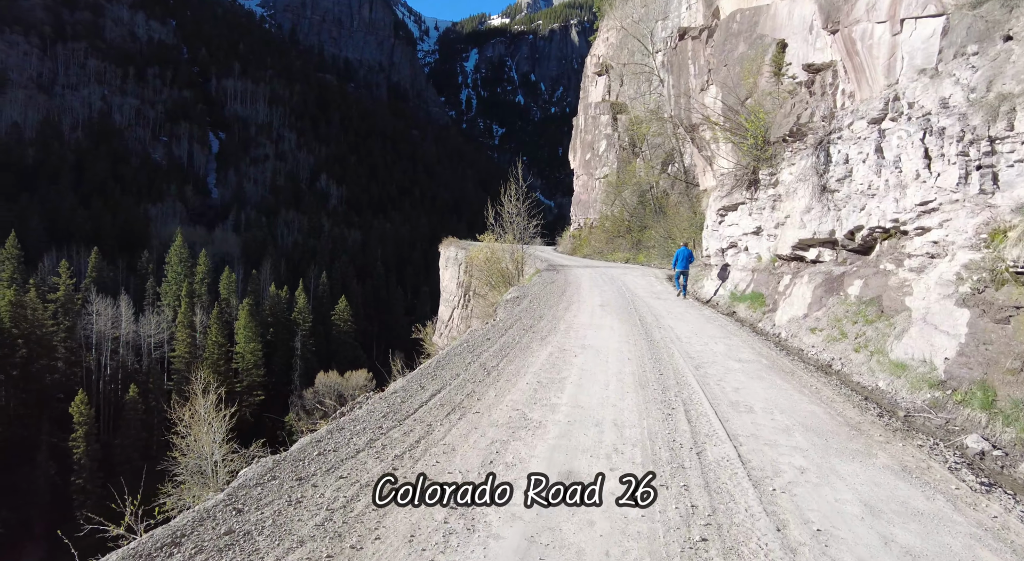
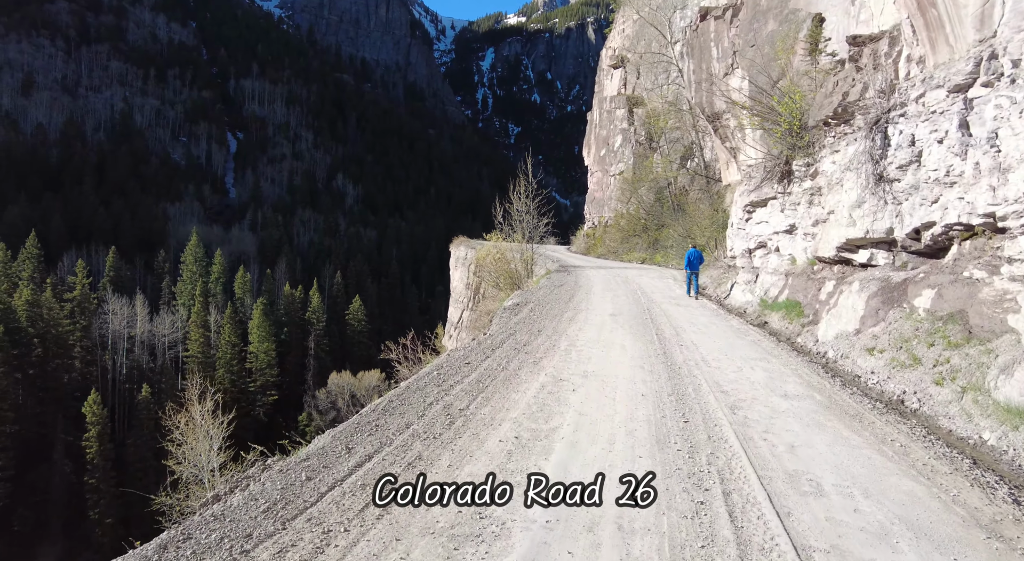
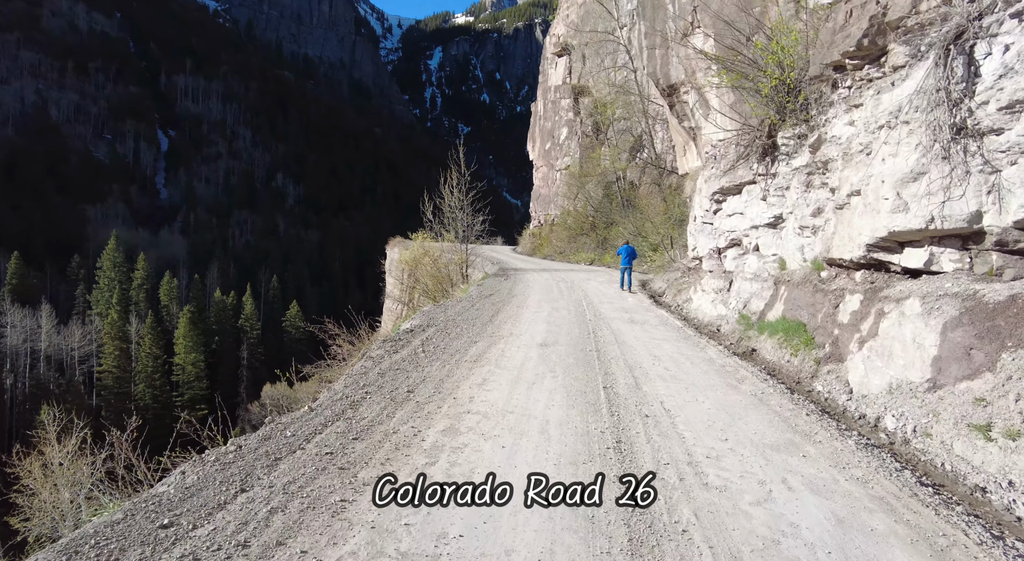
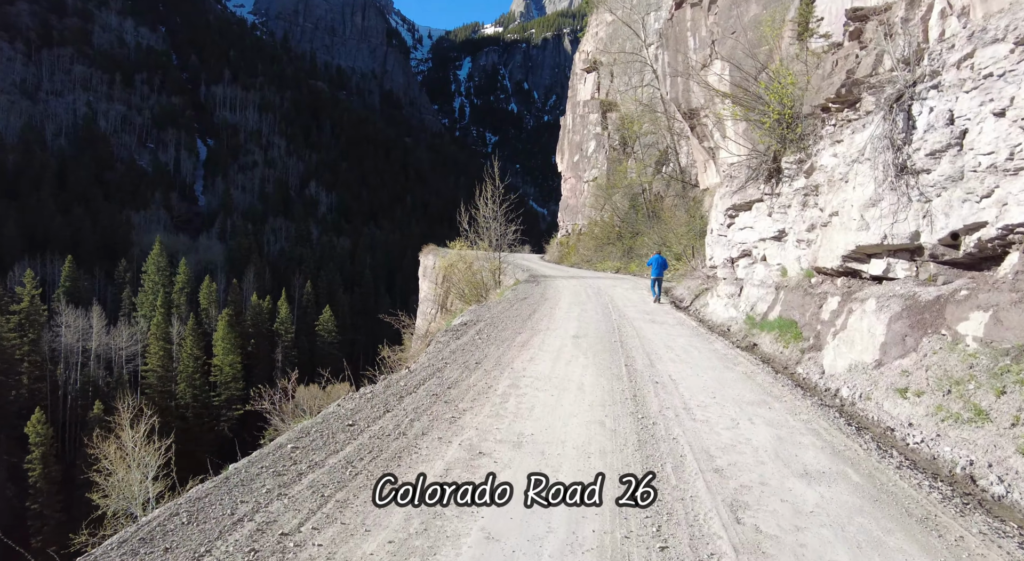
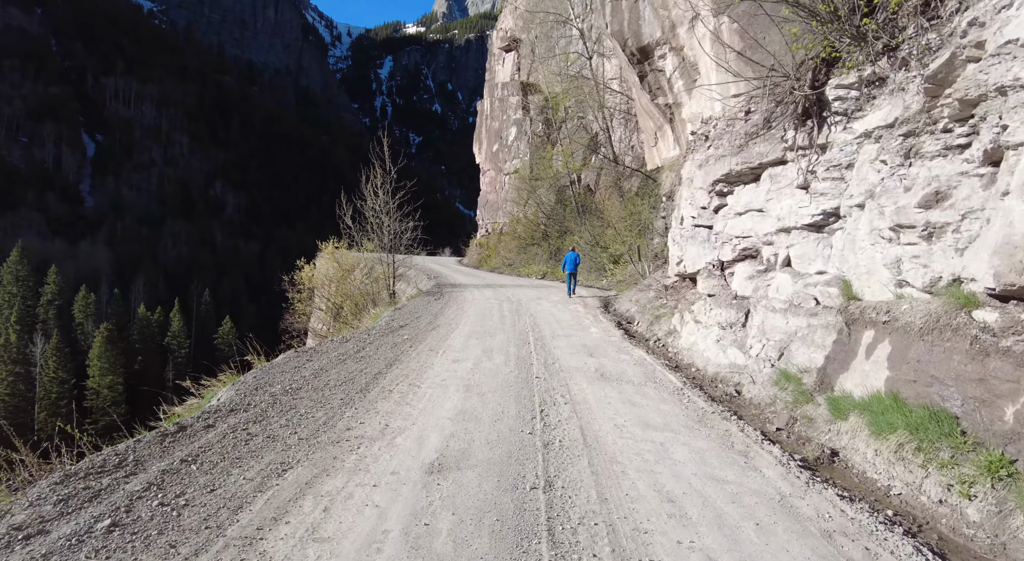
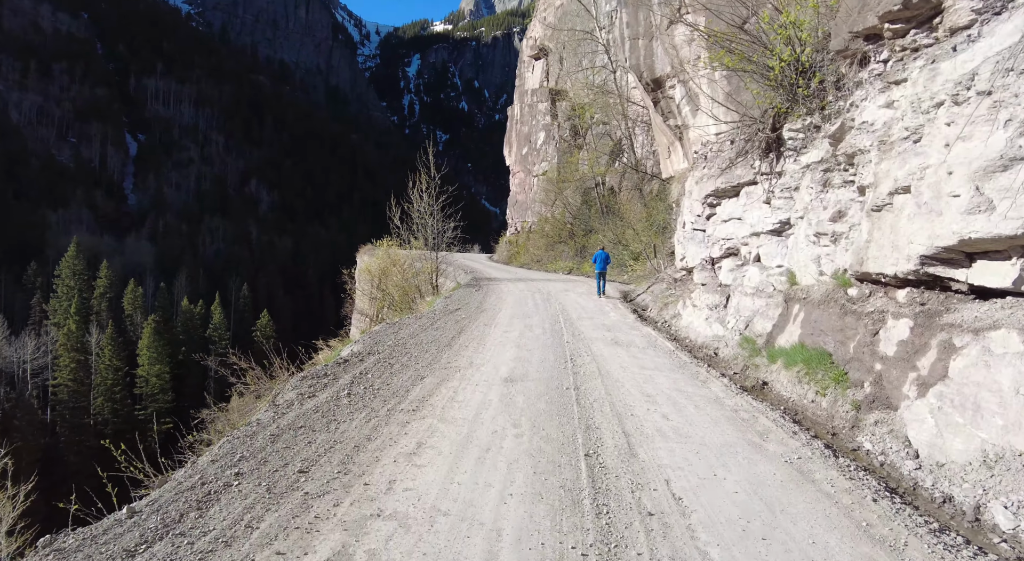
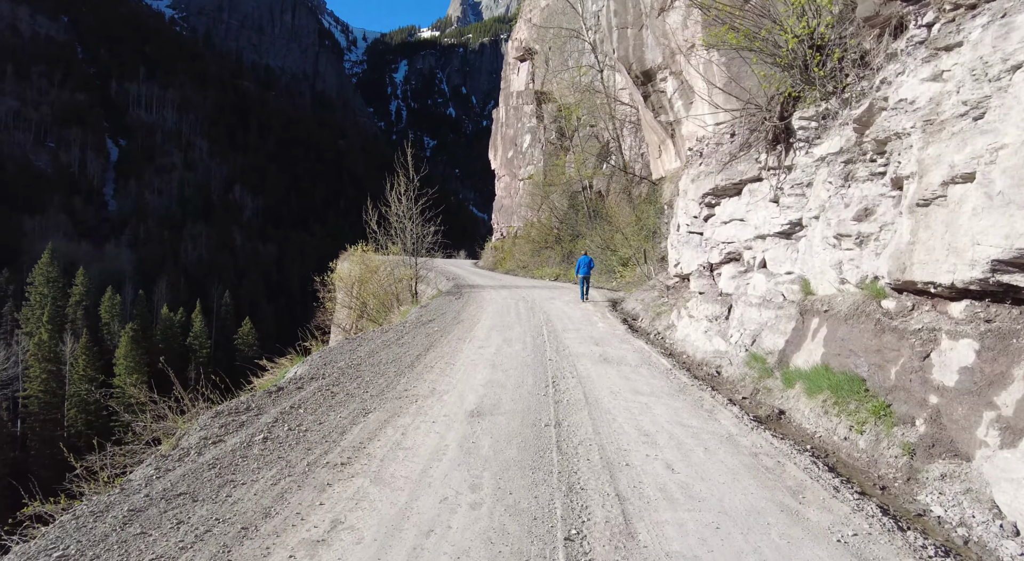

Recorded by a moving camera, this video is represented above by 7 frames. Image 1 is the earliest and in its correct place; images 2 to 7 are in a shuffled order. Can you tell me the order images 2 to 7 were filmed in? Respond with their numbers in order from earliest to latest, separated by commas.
2, 4, 3, 6, 7, 5
